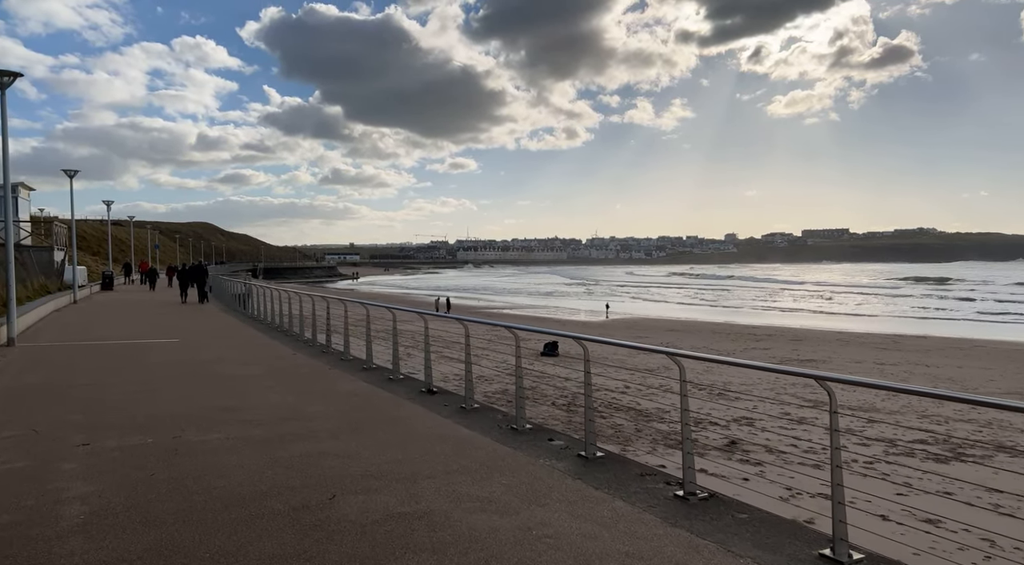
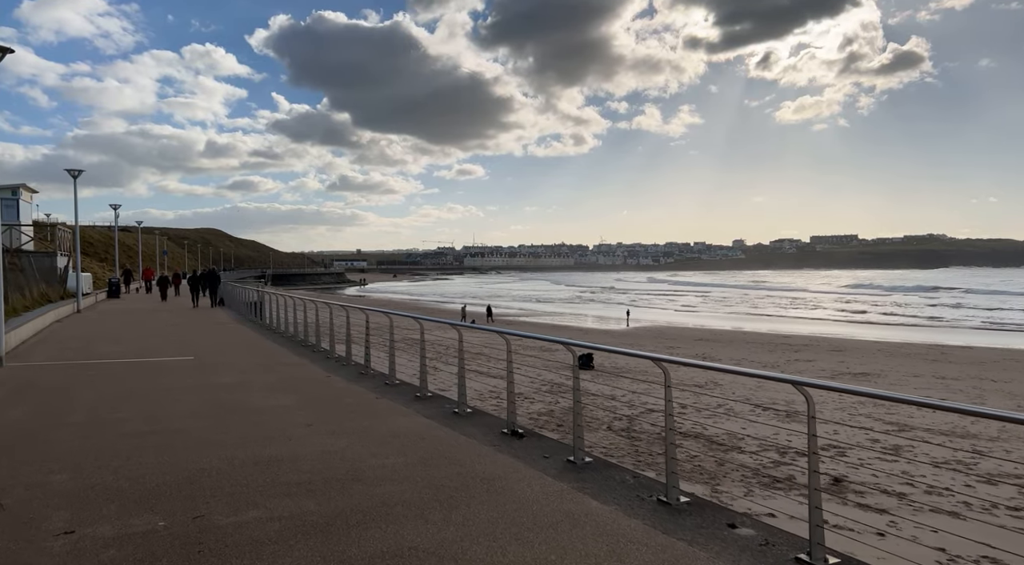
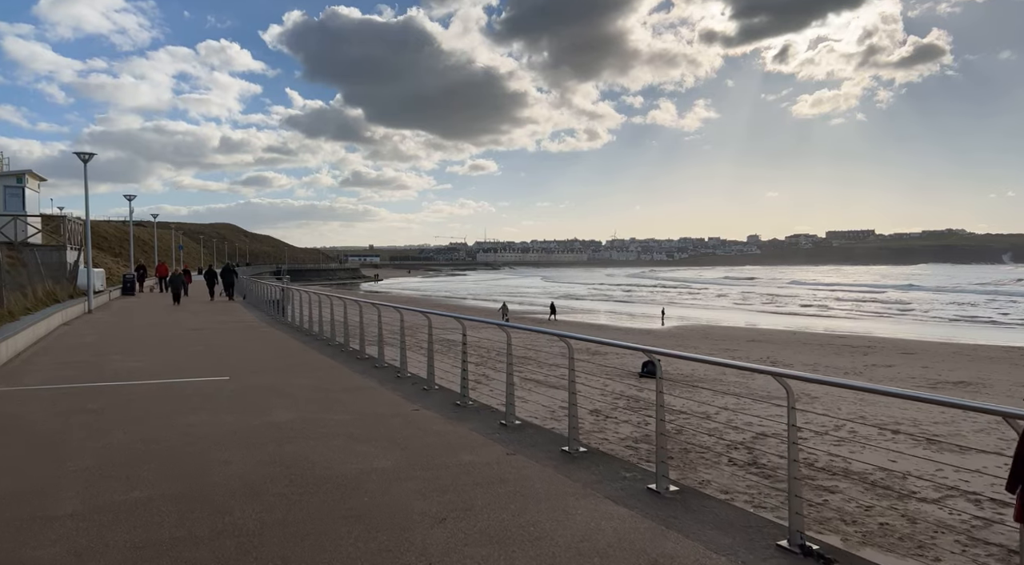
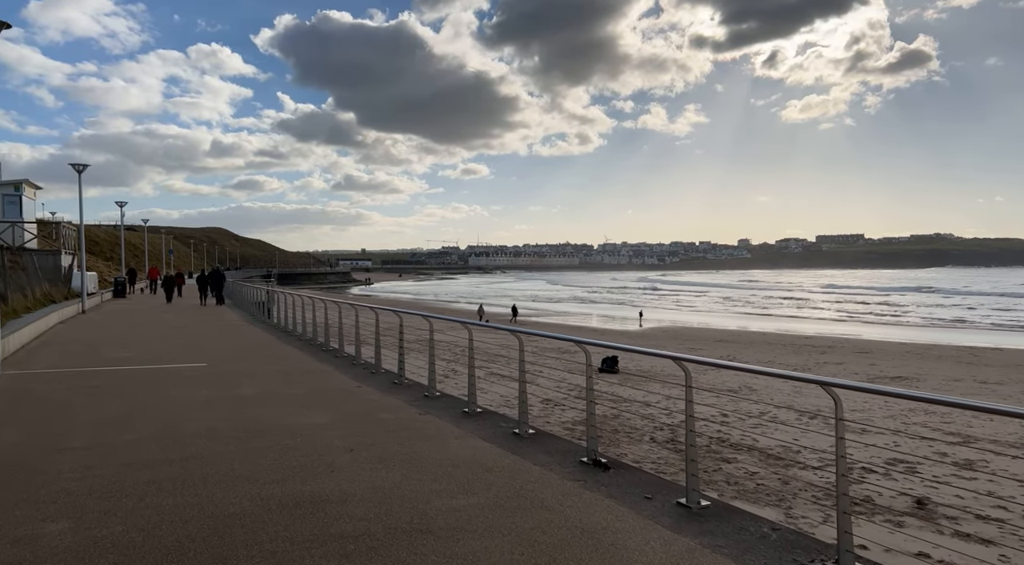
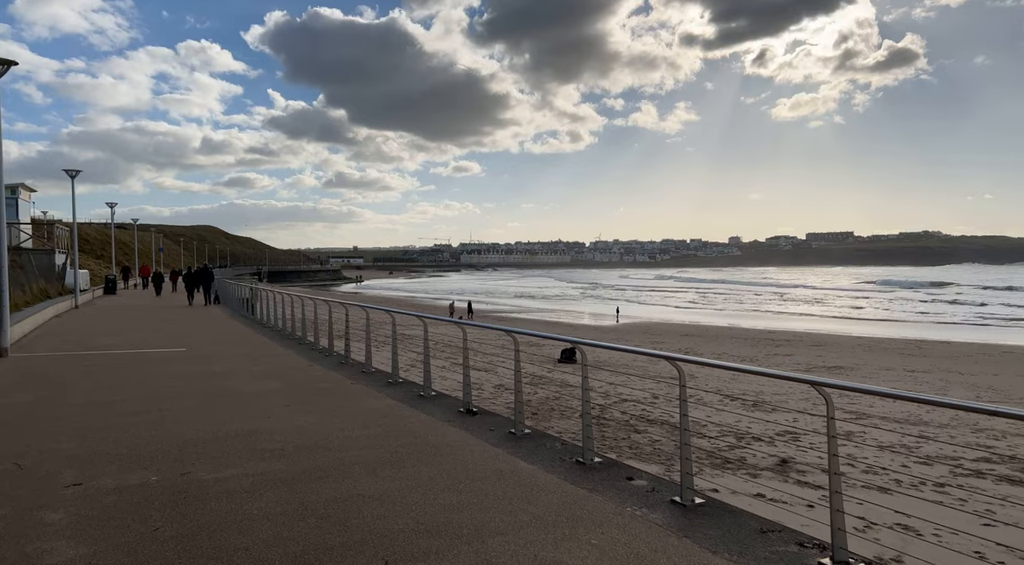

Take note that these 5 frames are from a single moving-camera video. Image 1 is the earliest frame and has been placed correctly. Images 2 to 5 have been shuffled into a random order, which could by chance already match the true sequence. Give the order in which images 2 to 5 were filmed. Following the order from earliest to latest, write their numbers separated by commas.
5, 2, 4, 3
